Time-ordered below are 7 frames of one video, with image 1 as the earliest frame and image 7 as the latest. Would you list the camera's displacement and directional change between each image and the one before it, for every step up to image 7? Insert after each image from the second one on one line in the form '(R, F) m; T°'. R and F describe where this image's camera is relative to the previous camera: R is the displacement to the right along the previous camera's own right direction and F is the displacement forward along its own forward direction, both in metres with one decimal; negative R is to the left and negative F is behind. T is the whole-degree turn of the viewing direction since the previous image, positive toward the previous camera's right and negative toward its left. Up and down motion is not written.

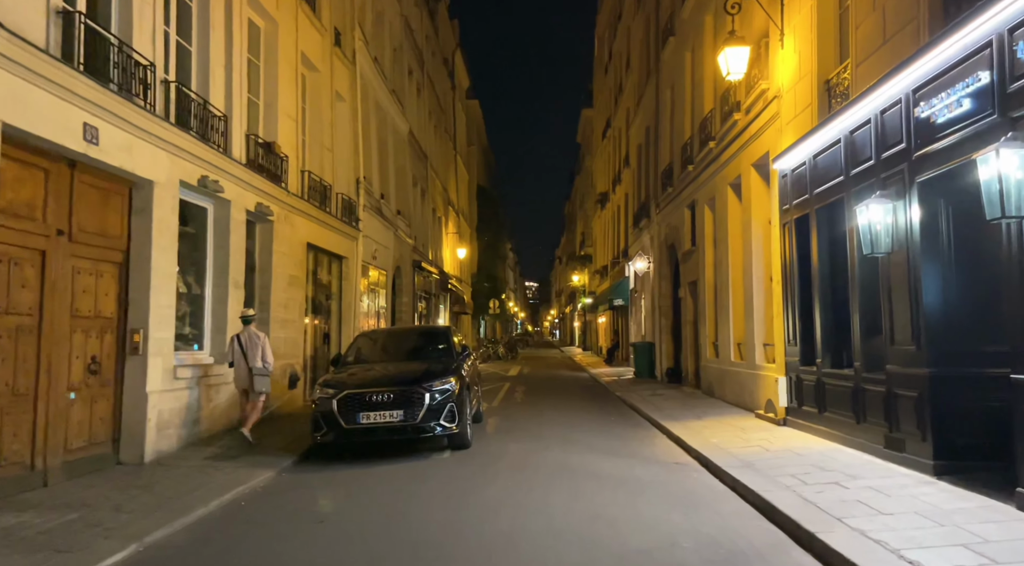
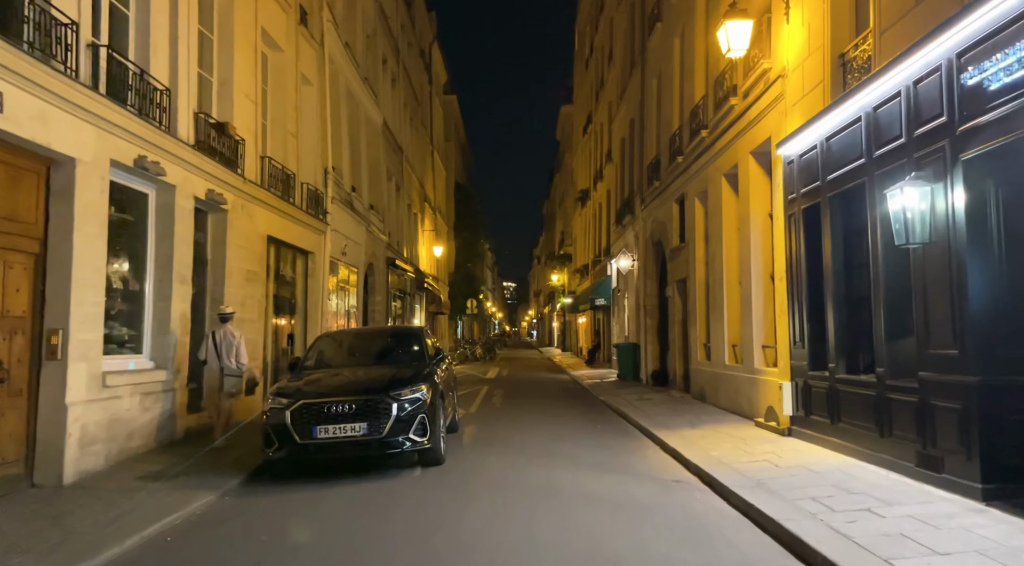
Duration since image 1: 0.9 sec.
(0.0, +1.0) m; +2°
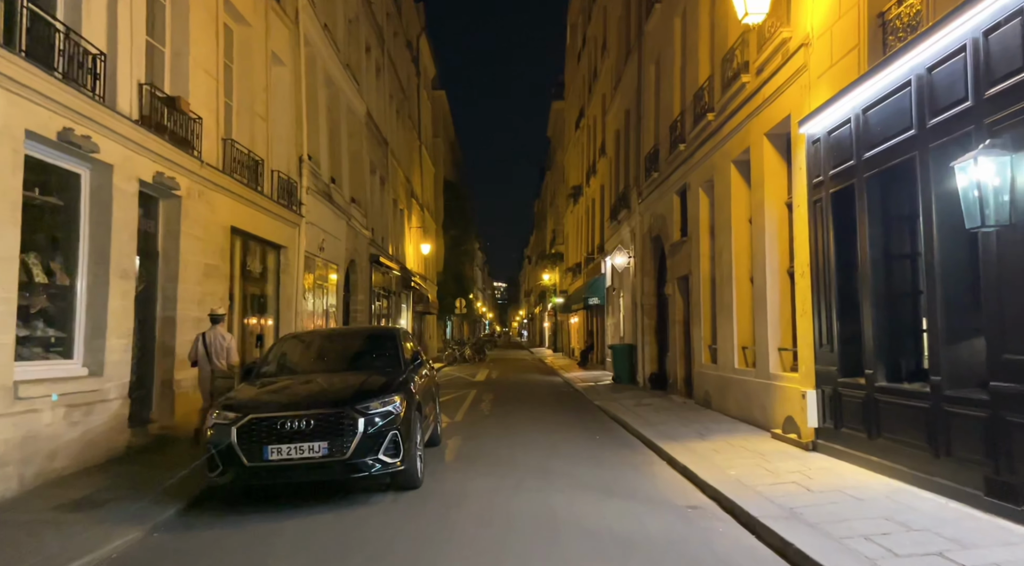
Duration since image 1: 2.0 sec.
(0.0, +1.1) m; +1°
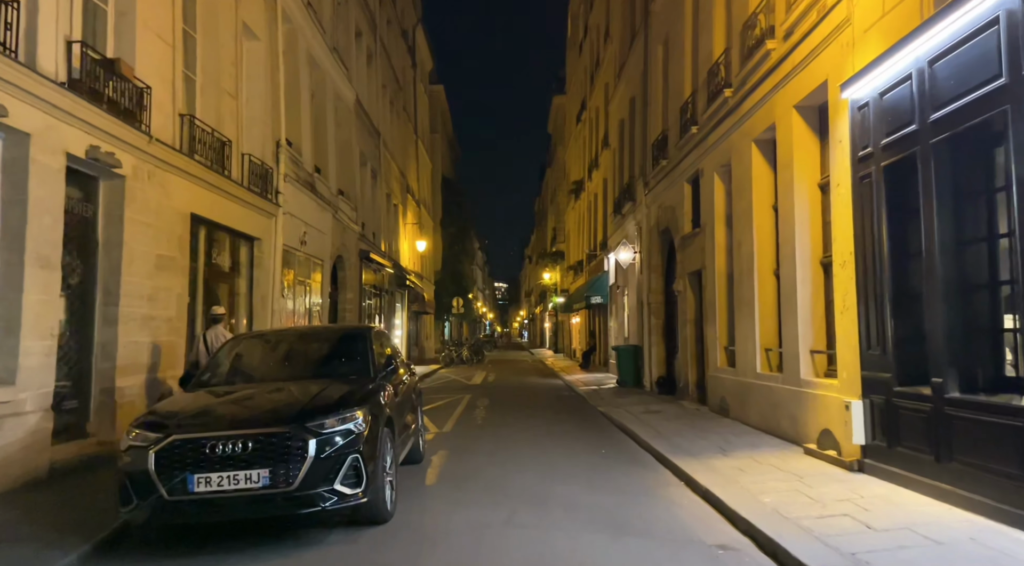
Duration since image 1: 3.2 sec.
(+0.1, +1.2) m; 0°
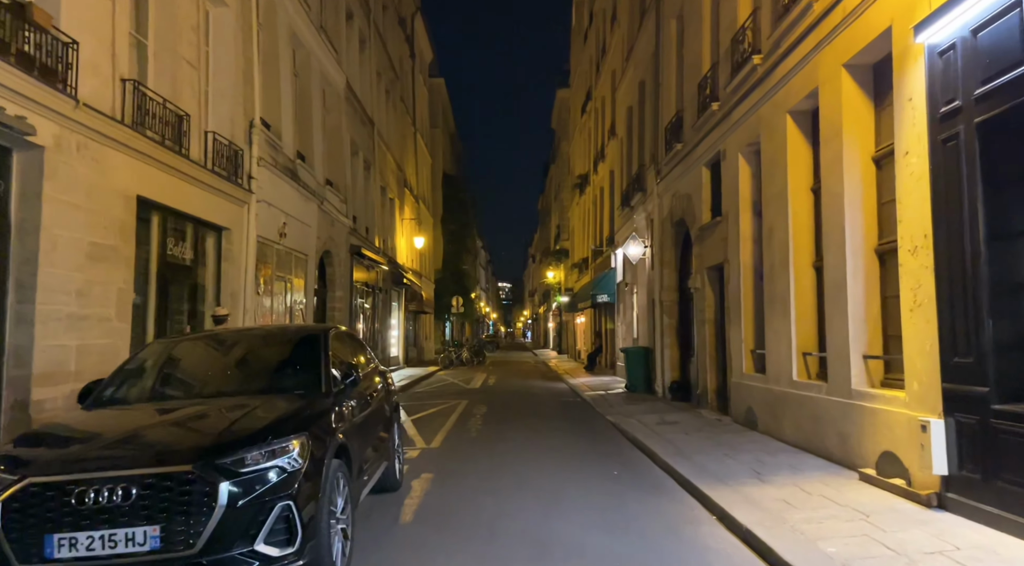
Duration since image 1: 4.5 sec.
(+0.1, +1.4) m; 0°
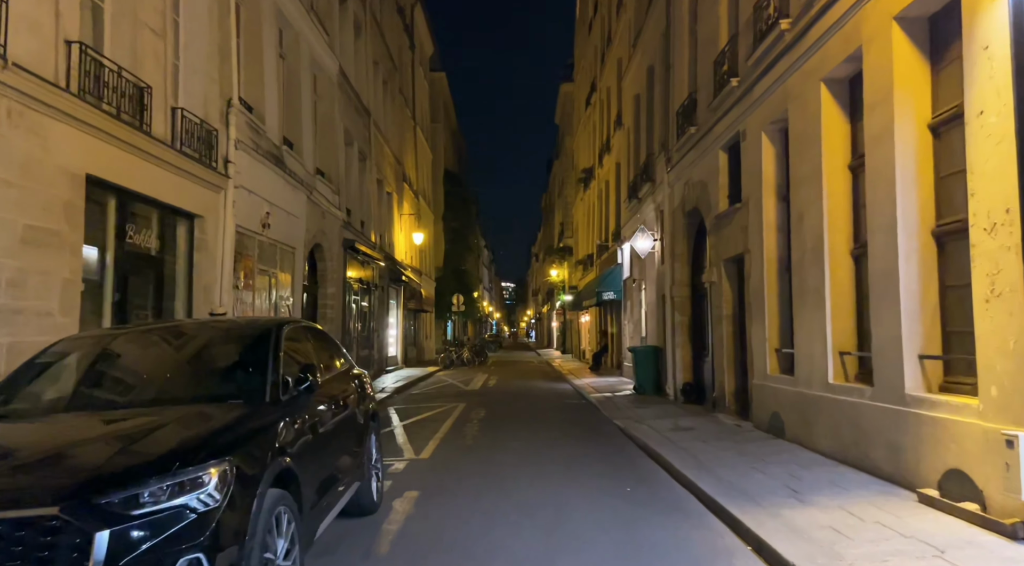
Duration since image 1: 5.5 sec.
(+0.1, +1.0) m; 0°
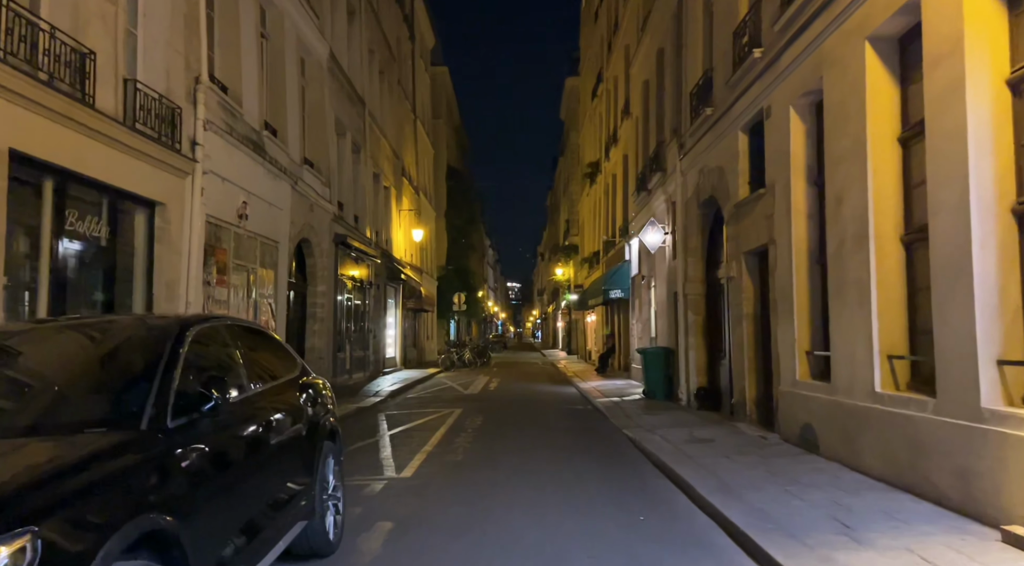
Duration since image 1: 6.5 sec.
(+0.1, +1.1) m; -1°
